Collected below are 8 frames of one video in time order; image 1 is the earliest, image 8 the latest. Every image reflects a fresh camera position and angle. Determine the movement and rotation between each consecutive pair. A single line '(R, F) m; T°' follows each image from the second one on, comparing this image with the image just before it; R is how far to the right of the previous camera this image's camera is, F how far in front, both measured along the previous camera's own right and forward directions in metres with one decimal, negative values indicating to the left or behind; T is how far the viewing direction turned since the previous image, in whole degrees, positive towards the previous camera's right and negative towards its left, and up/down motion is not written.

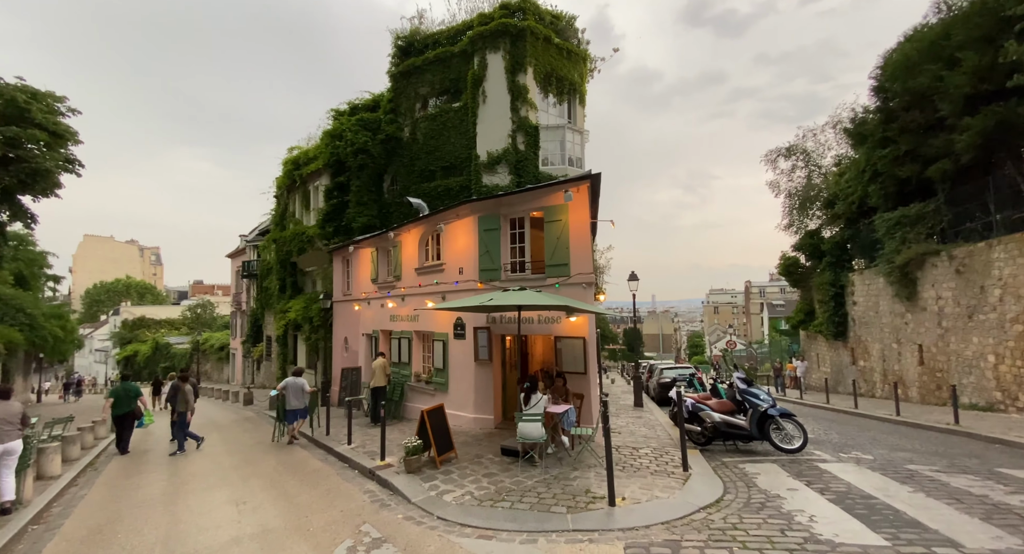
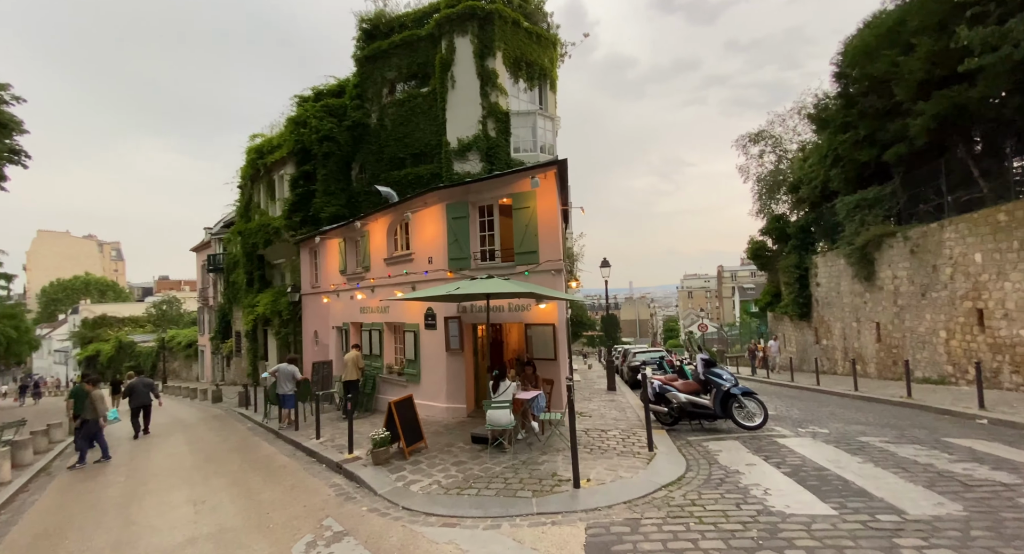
(+0.2, 0.0) m; +3°
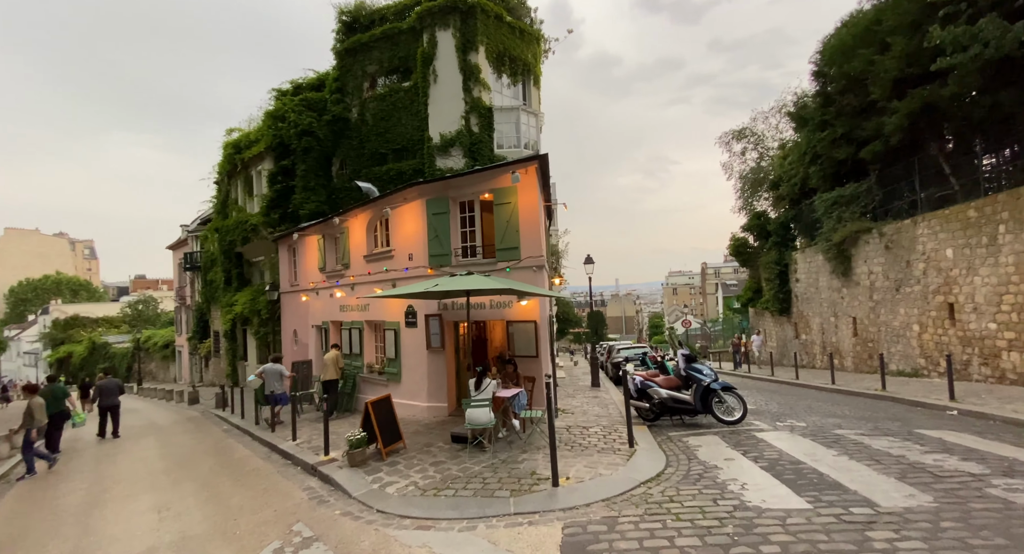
(+0.1, +0.1) m; +2°
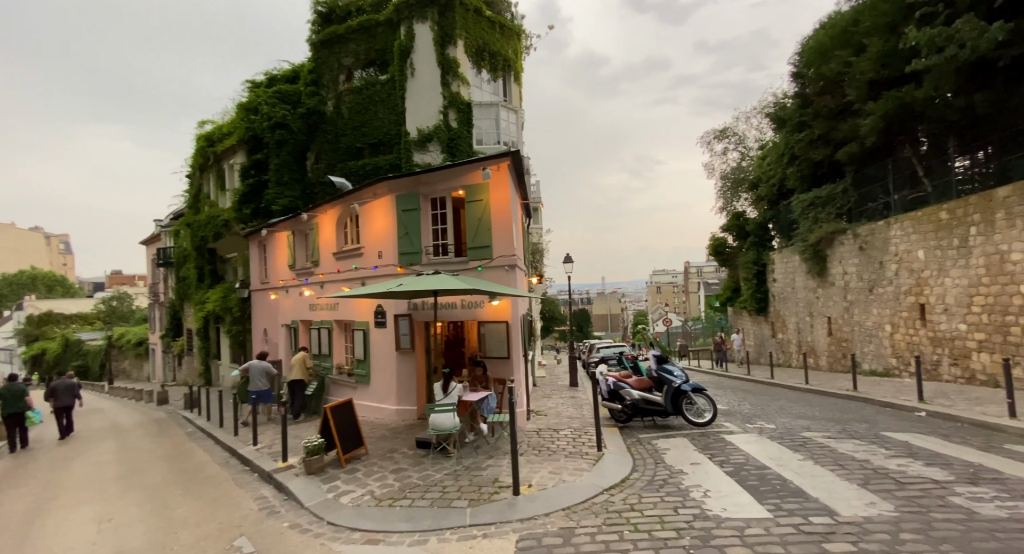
(+0.3, +0.2) m; +2°
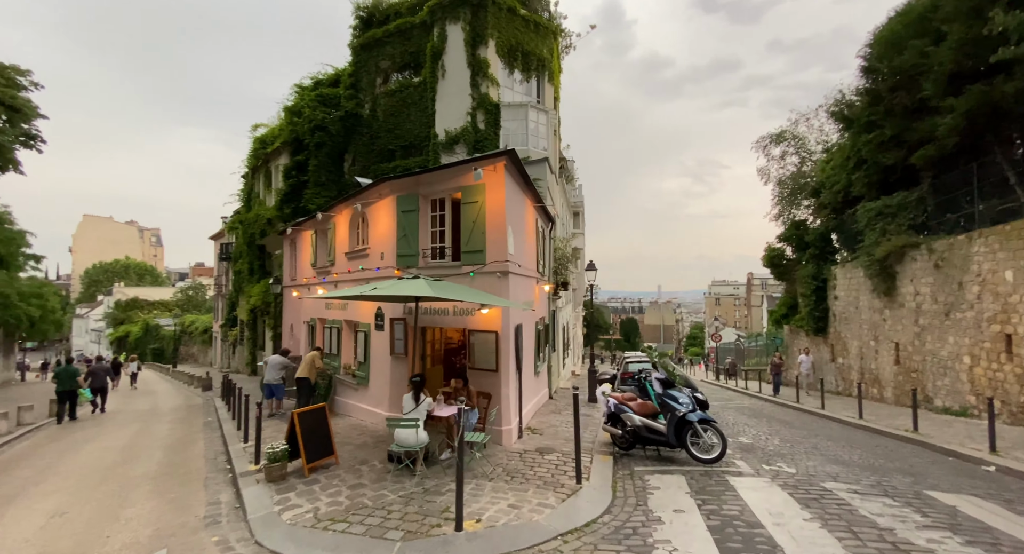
(+1.0, +0.6) m; -7°
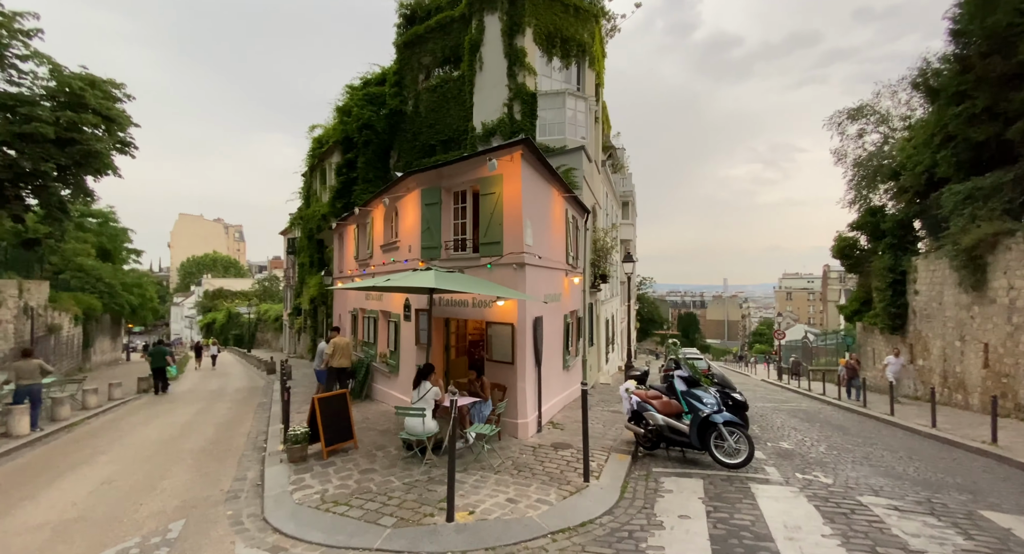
(+0.6, +0.1) m; -7°
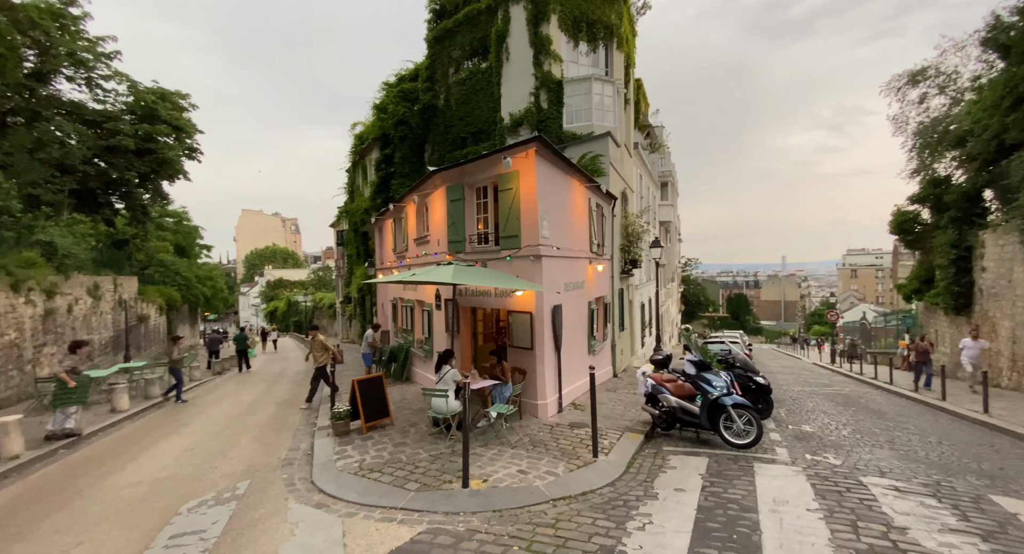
(+0.5, -0.4) m; -6°
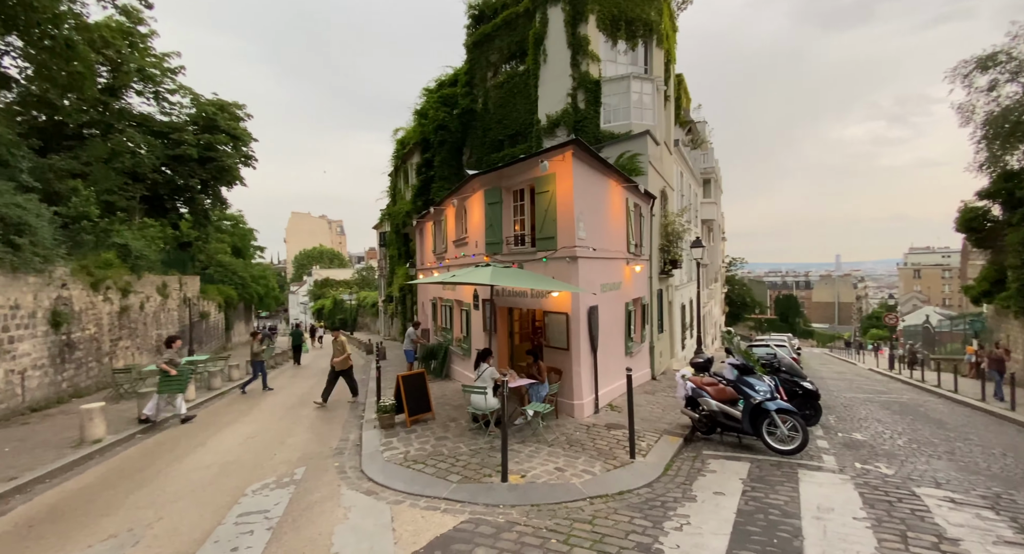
(0.0, -0.1) m; -5°
